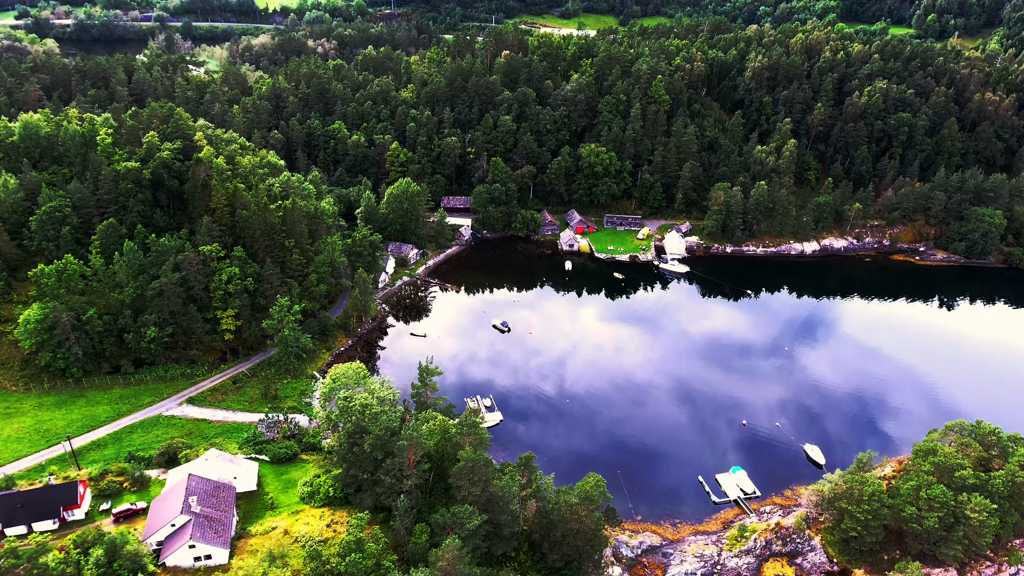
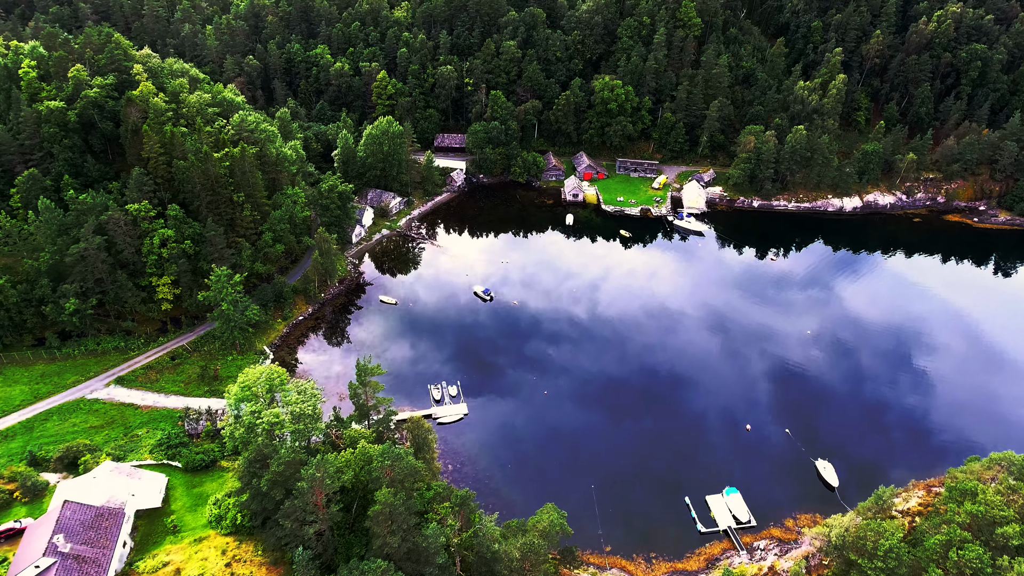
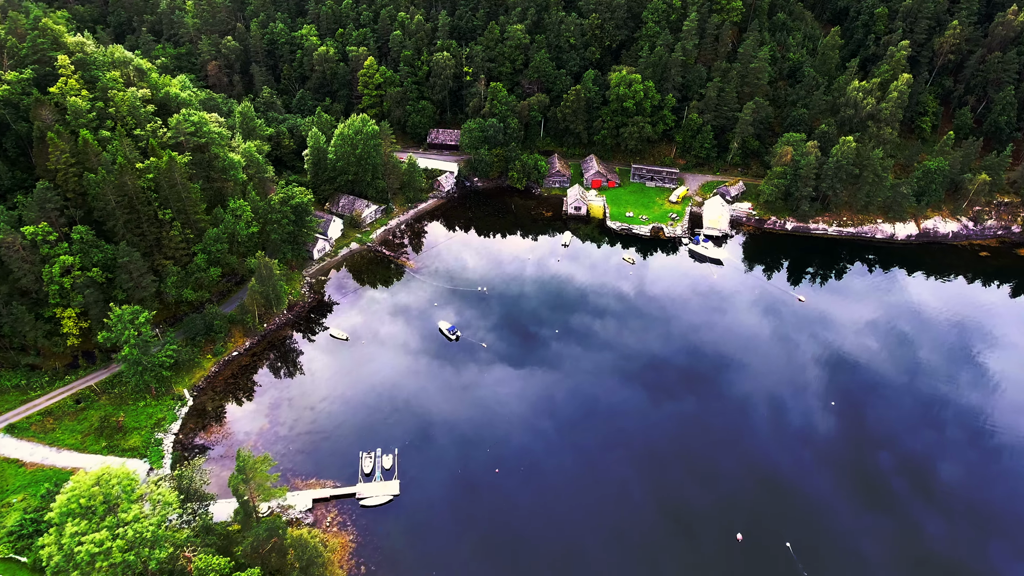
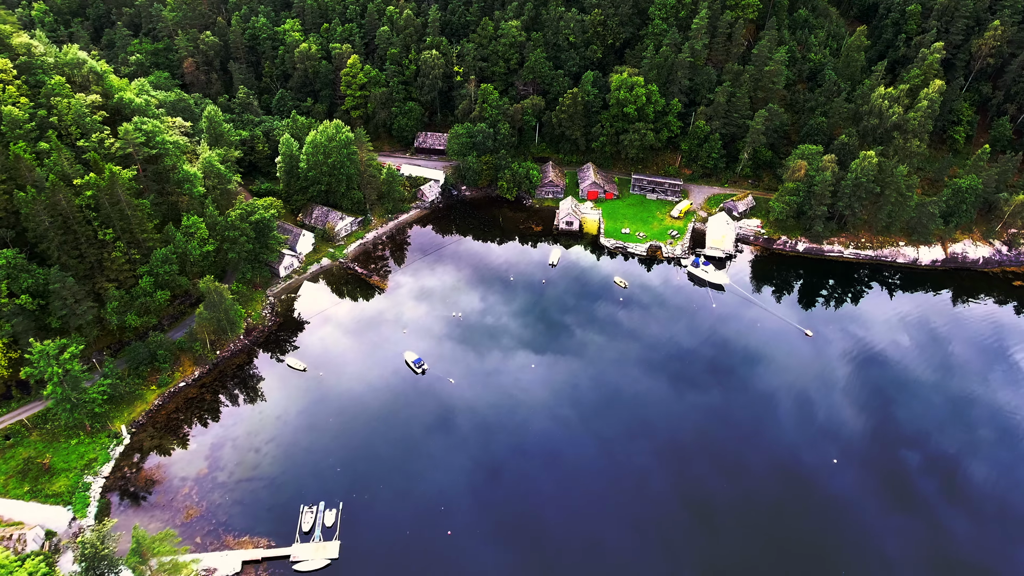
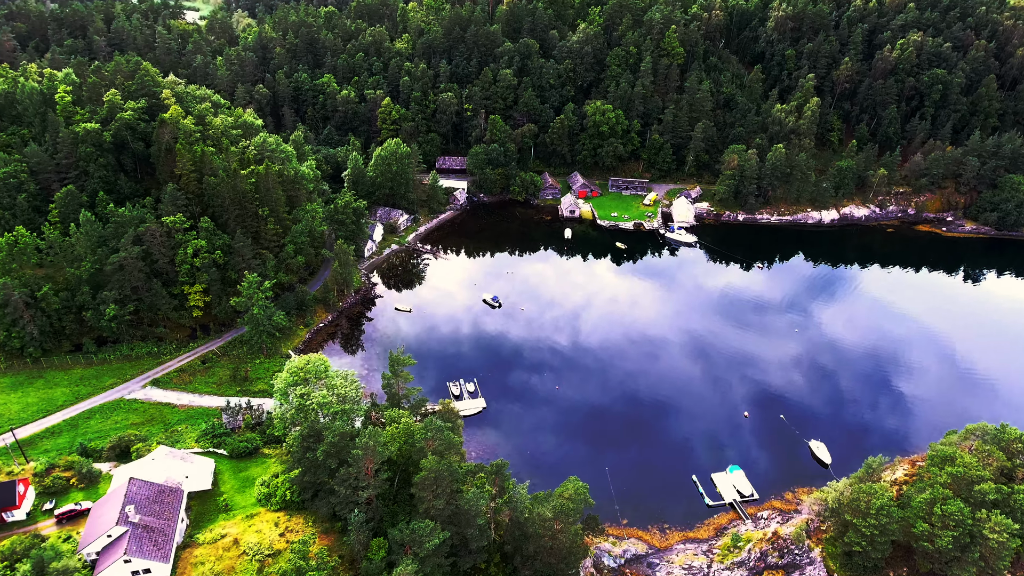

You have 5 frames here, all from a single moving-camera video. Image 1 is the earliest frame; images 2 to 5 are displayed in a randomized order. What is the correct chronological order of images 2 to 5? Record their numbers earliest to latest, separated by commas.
5, 2, 3, 4
